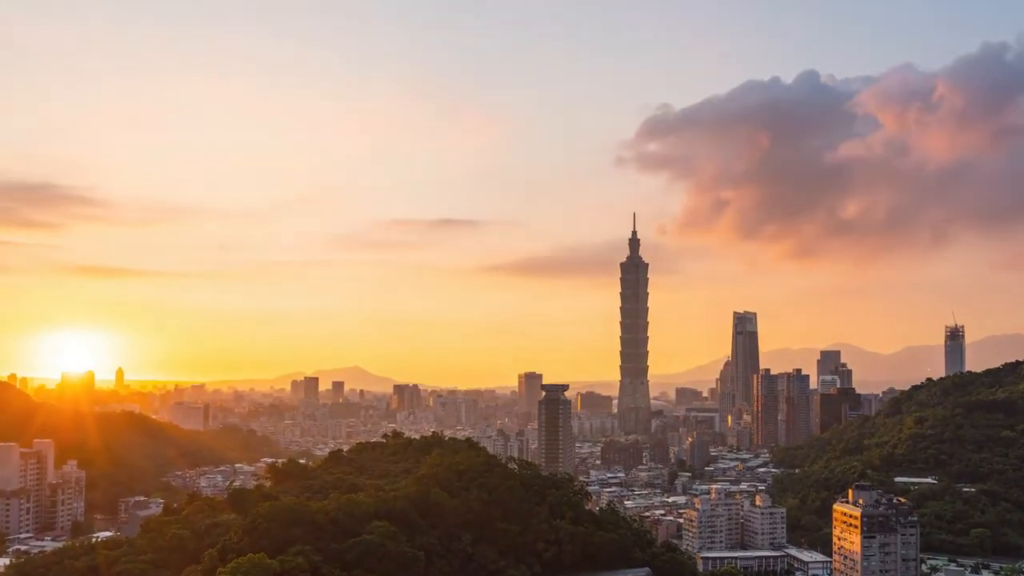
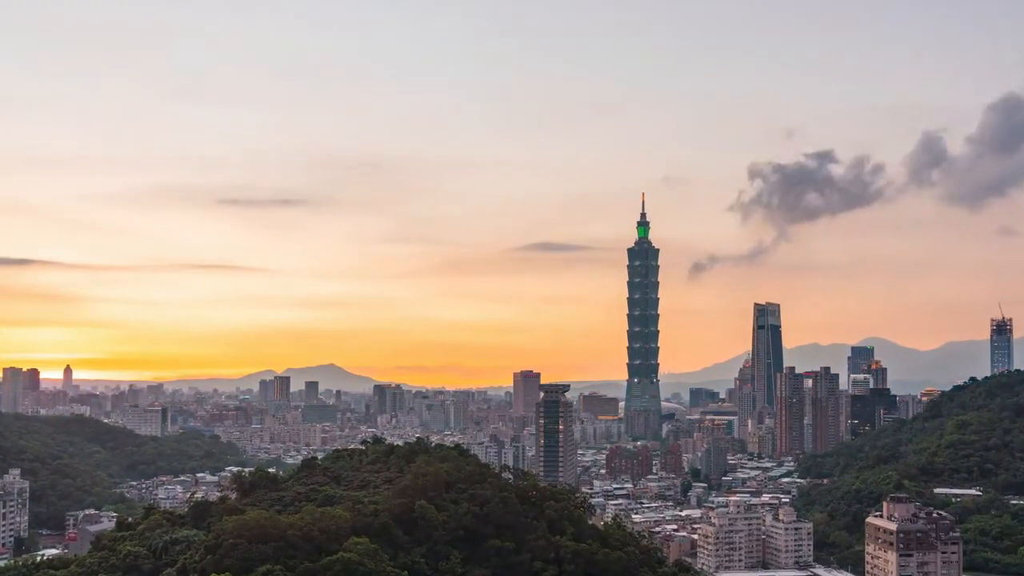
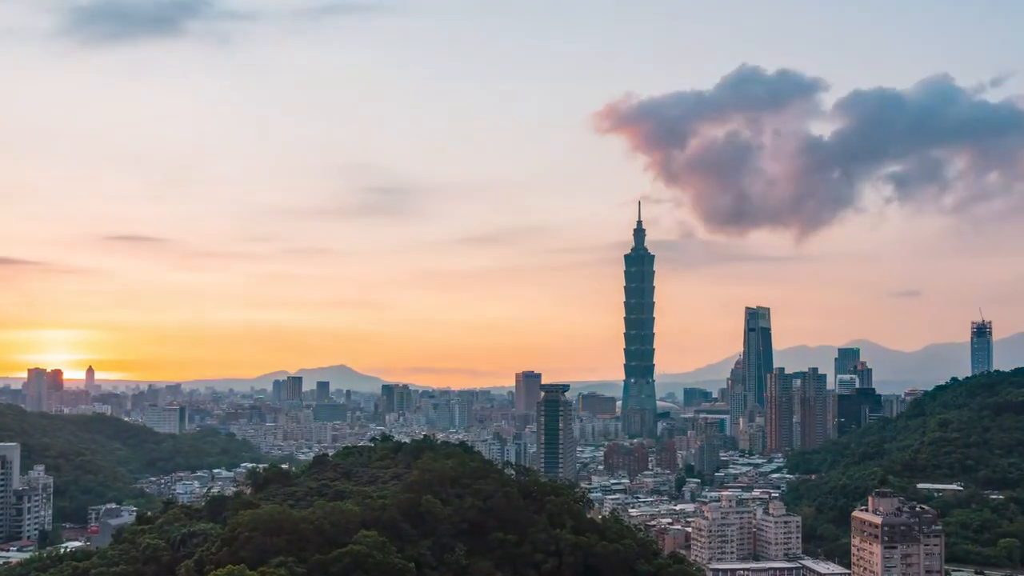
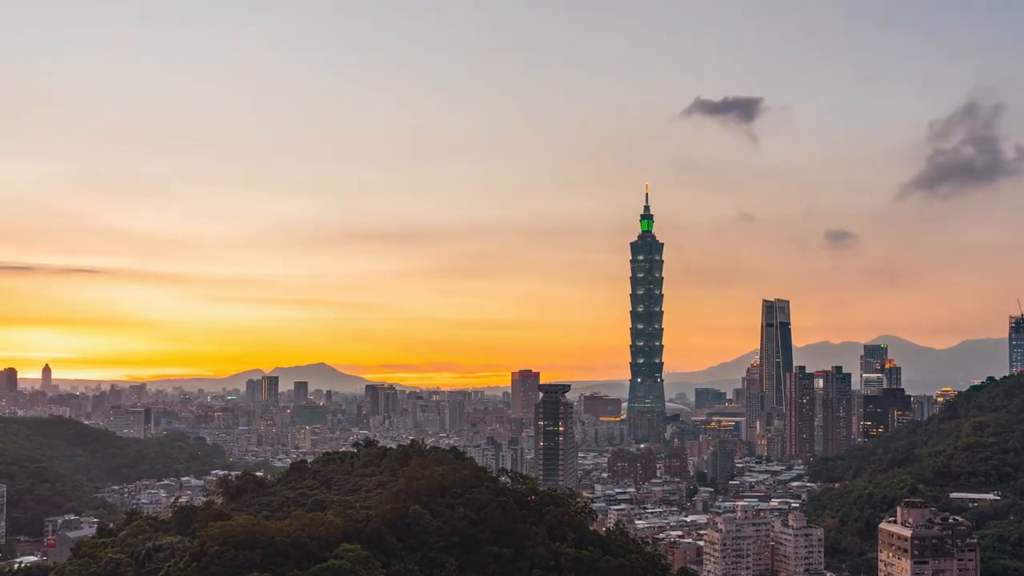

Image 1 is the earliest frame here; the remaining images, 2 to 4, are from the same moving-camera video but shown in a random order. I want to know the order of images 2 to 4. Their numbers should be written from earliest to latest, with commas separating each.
3, 2, 4
